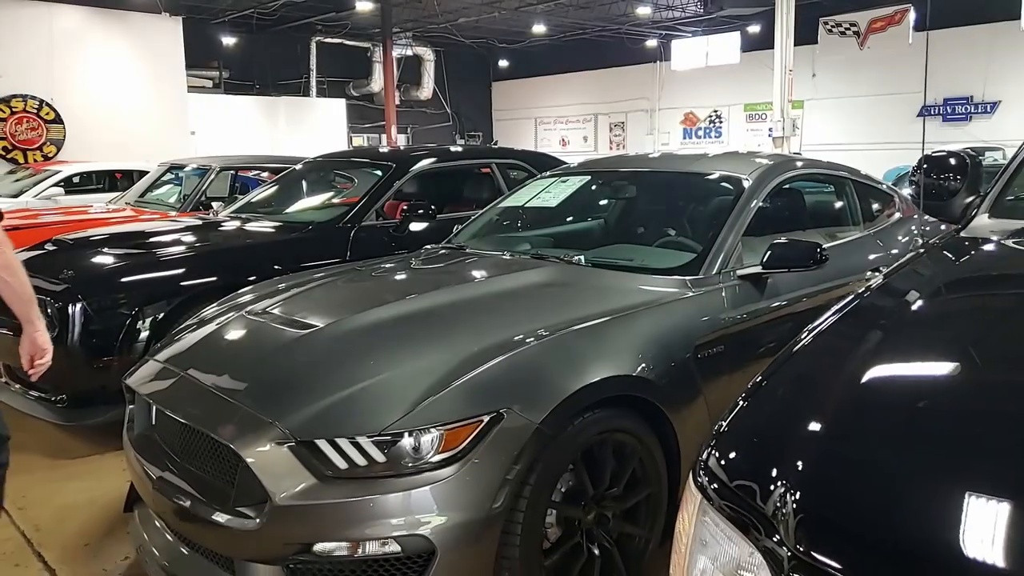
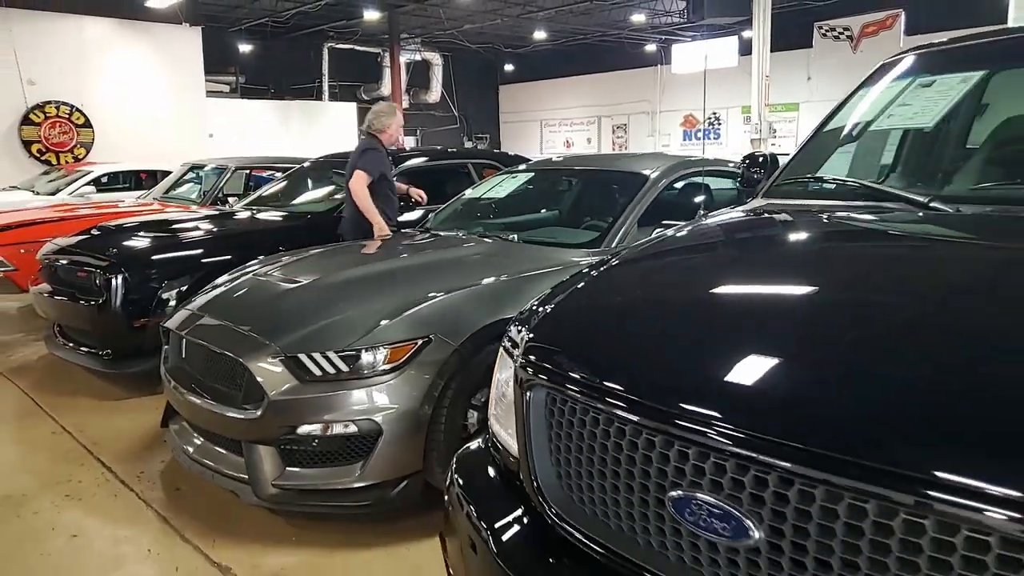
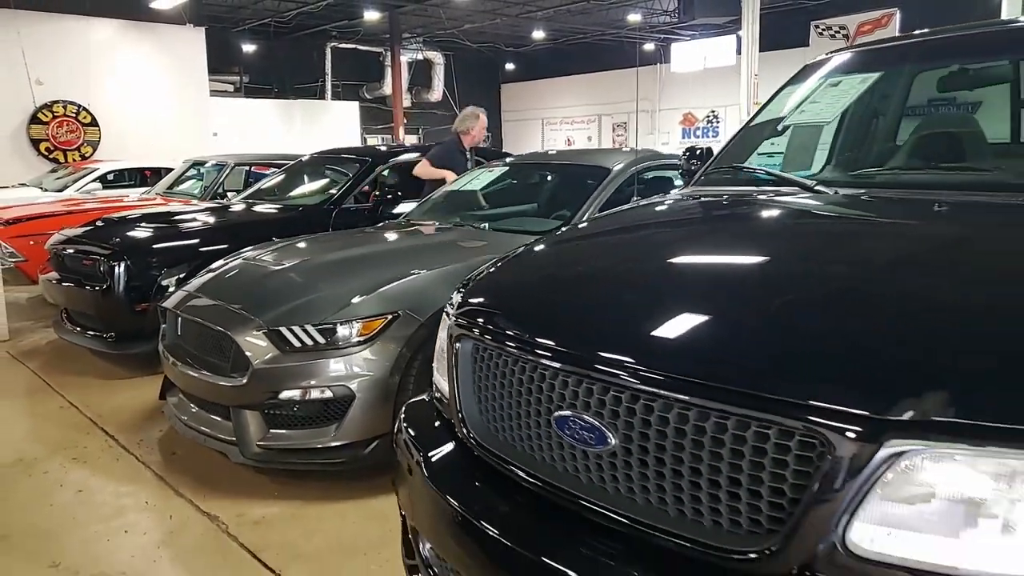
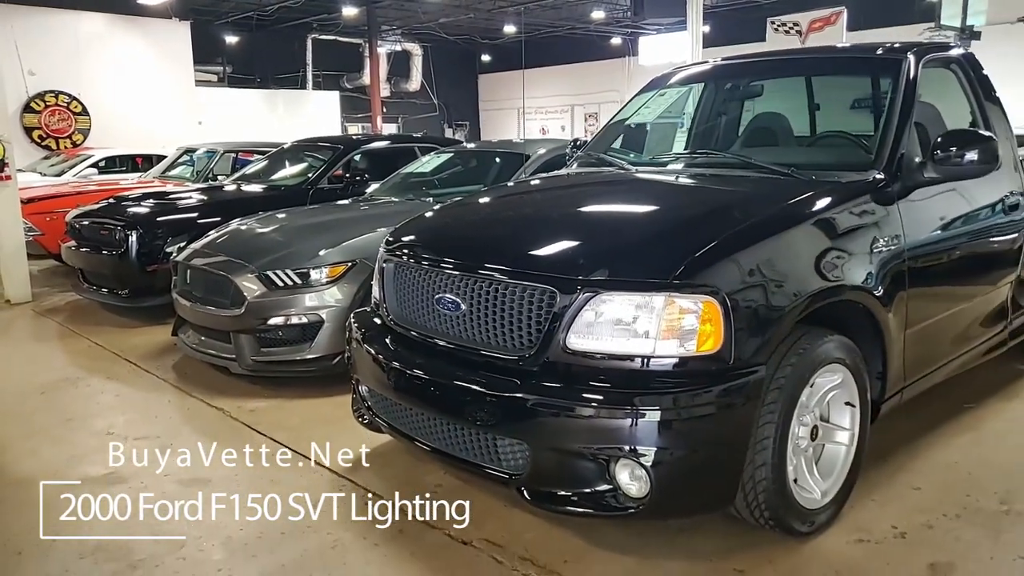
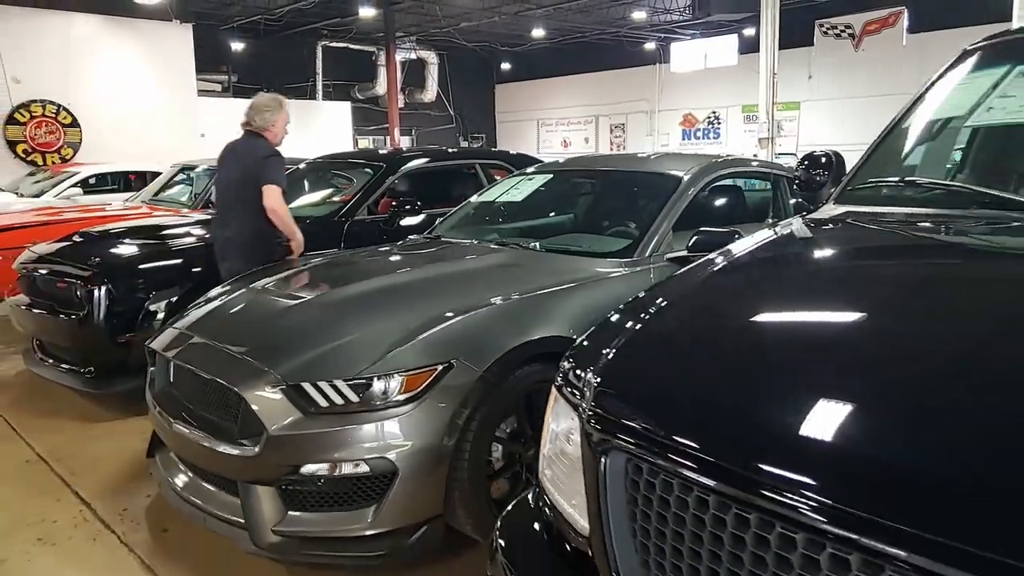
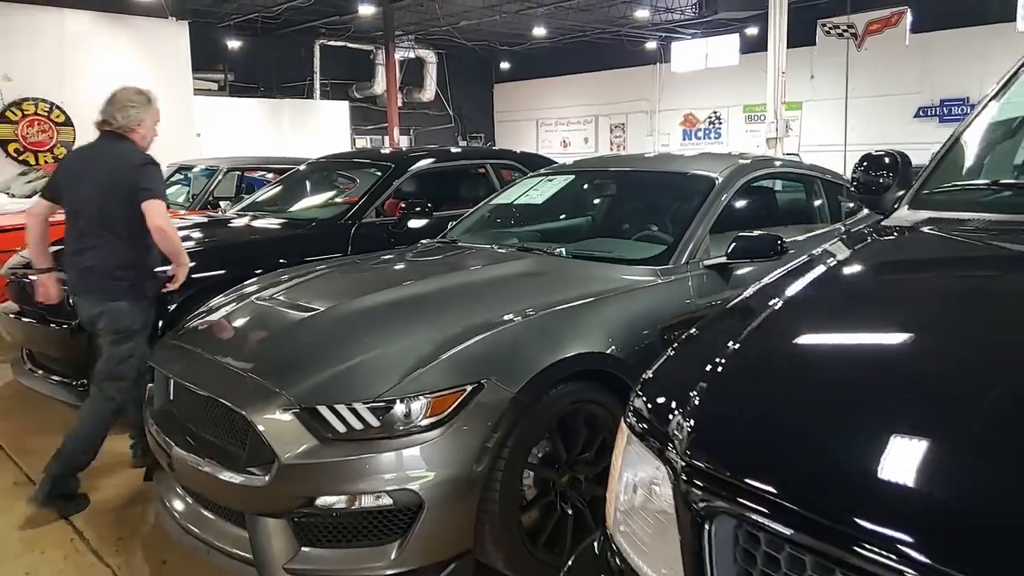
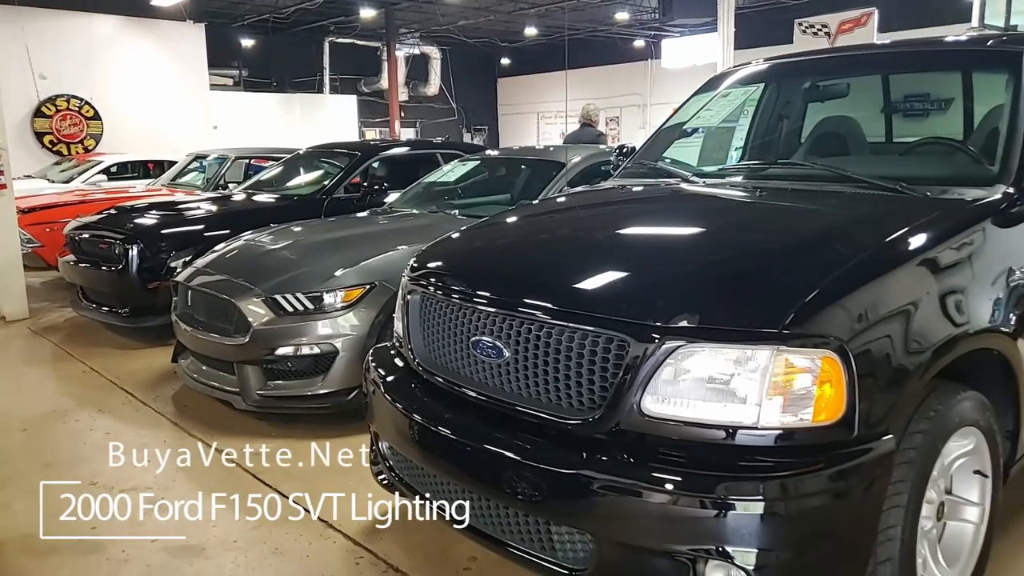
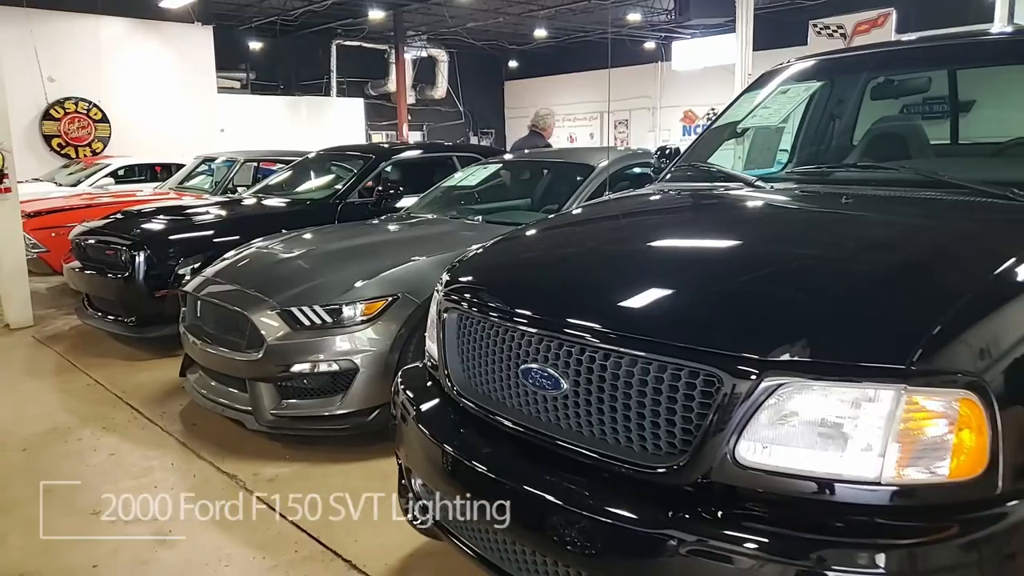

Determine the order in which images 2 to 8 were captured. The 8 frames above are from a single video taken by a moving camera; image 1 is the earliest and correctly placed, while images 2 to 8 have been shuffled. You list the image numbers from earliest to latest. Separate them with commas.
6, 5, 2, 3, 8, 7, 4
